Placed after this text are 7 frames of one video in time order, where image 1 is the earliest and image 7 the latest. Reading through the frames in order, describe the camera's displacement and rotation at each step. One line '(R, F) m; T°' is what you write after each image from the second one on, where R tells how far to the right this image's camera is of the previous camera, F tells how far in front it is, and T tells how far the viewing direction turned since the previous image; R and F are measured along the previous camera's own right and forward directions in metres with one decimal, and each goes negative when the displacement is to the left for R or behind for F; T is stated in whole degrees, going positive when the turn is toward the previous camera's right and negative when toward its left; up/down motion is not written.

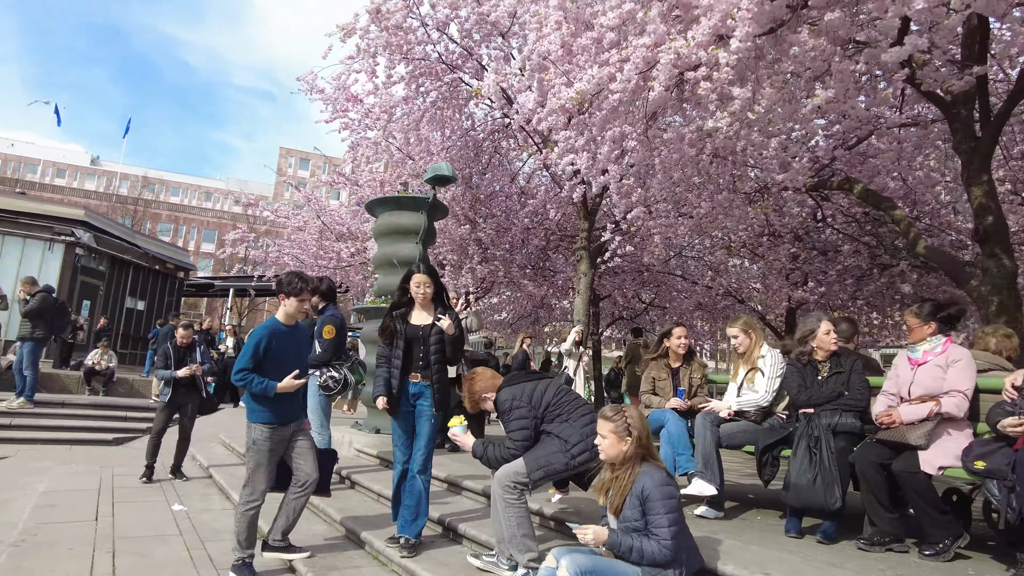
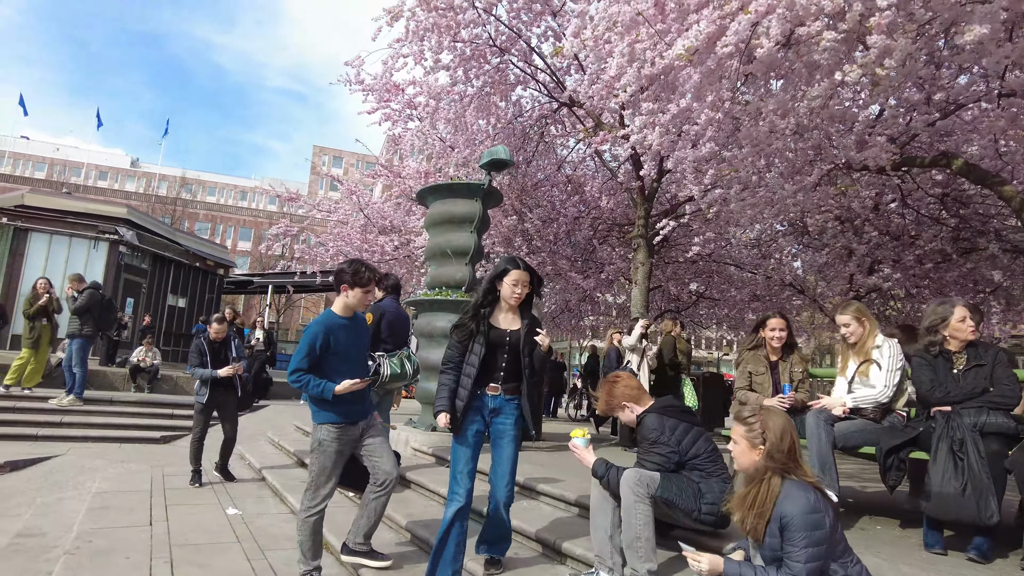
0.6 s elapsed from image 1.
(-0.3, +0.4) m; -3°
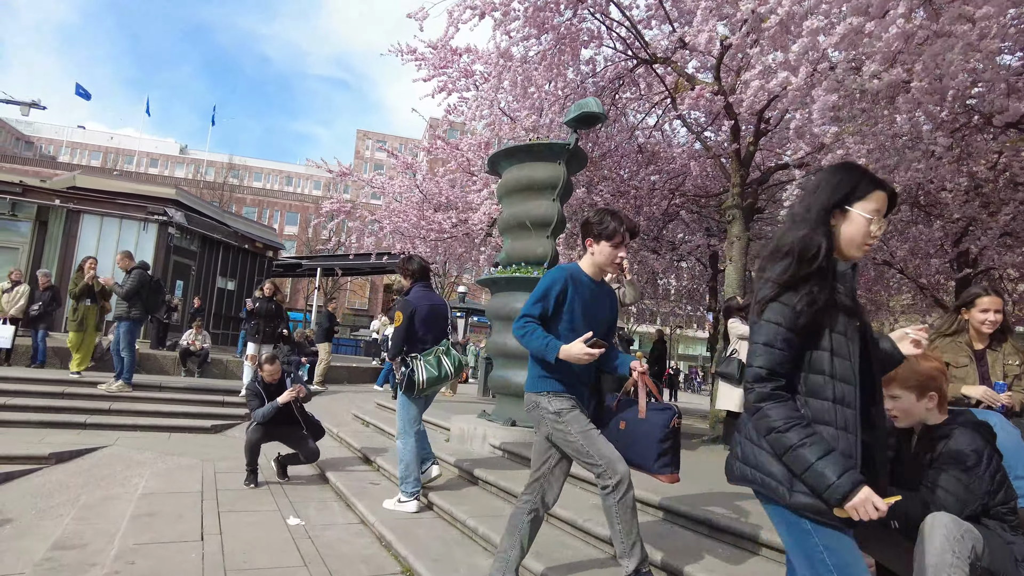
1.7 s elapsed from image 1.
(-0.5, +0.9) m; -3°
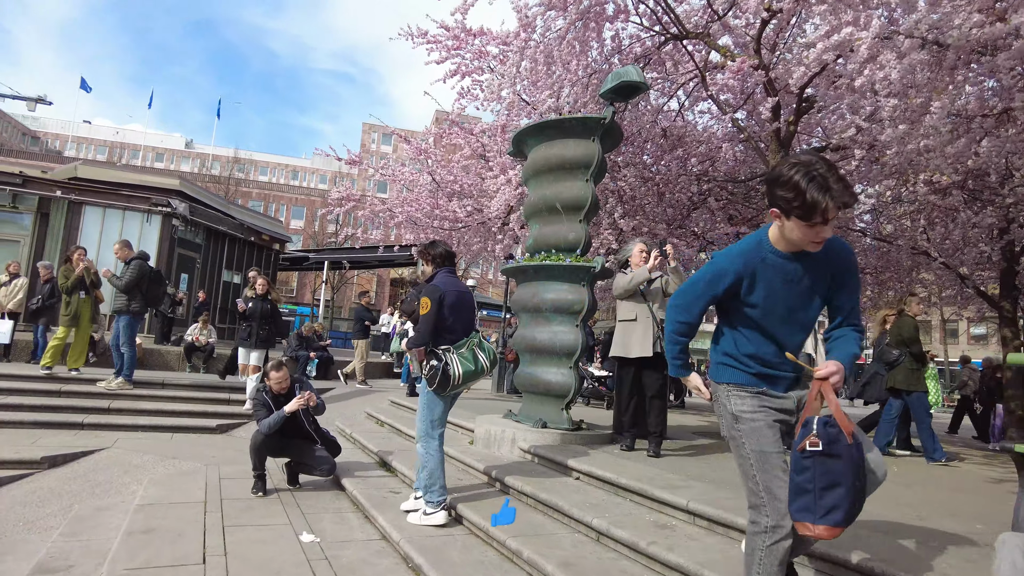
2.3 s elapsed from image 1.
(-0.2, +0.6) m; 0°
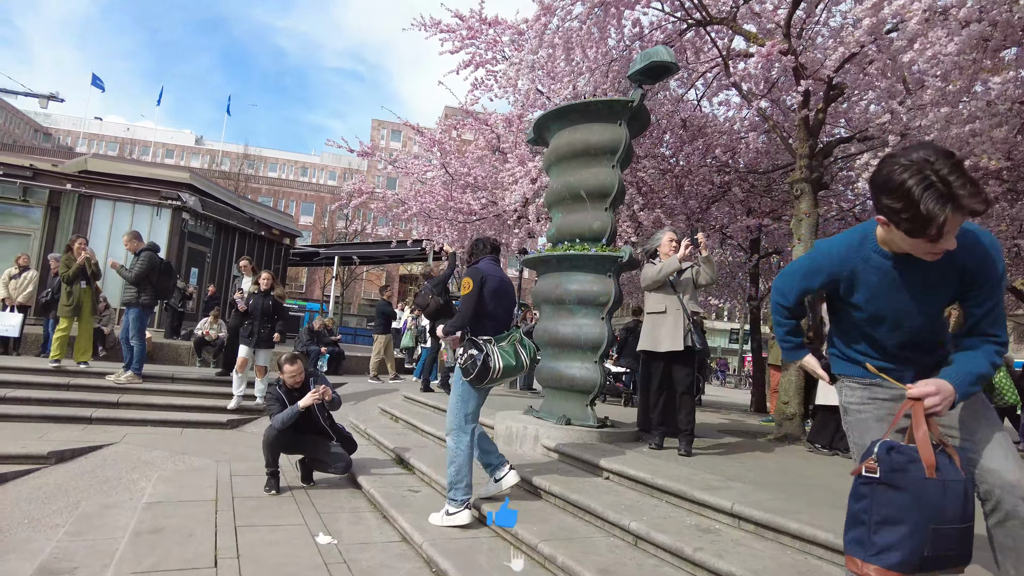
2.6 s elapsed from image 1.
(-0.1, +0.2) m; -1°
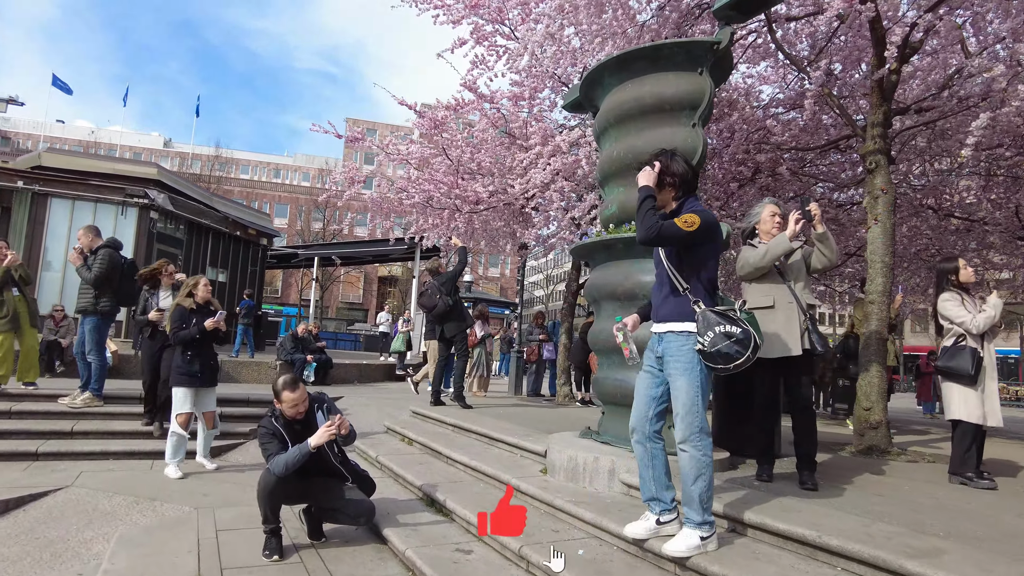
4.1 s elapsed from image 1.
(-0.6, +1.2) m; +2°
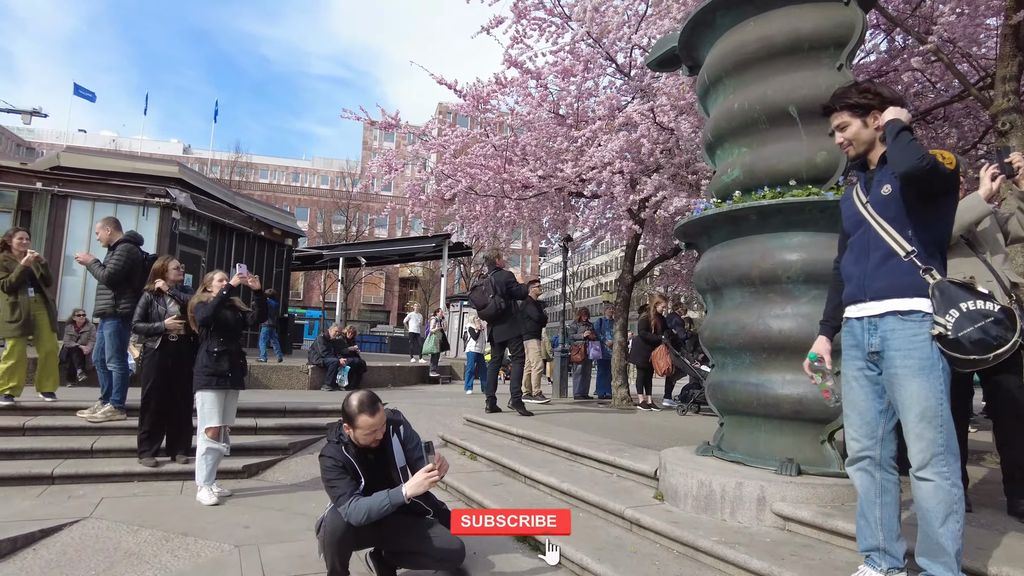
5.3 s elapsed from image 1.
(-0.5, +0.9) m; -2°
